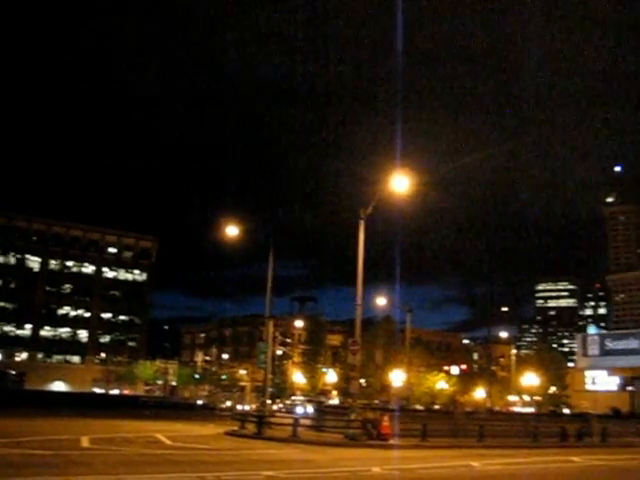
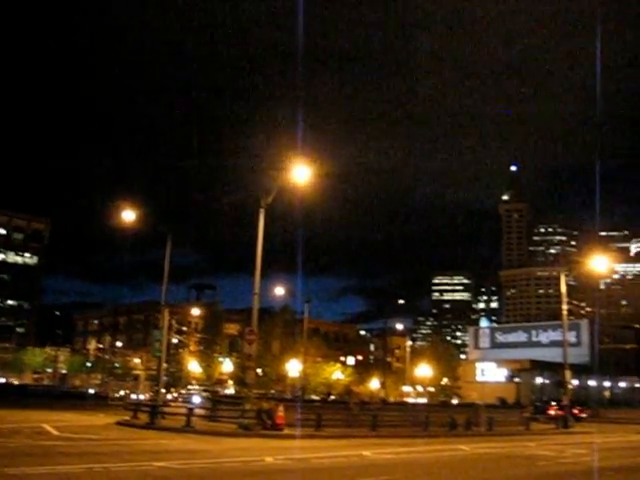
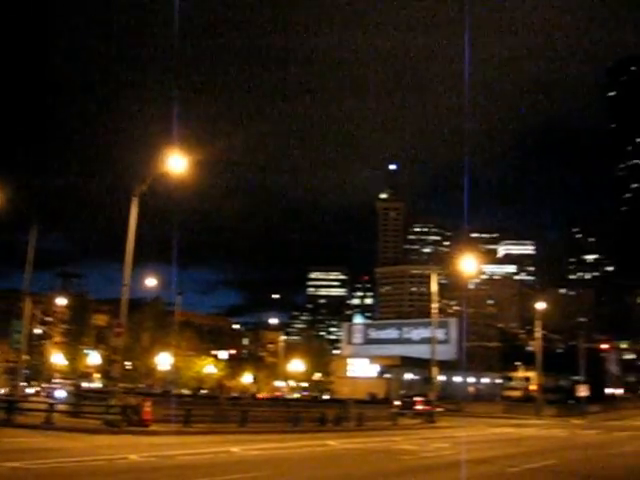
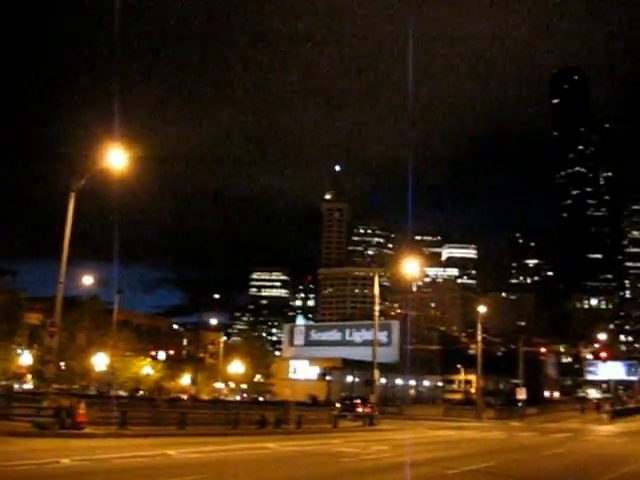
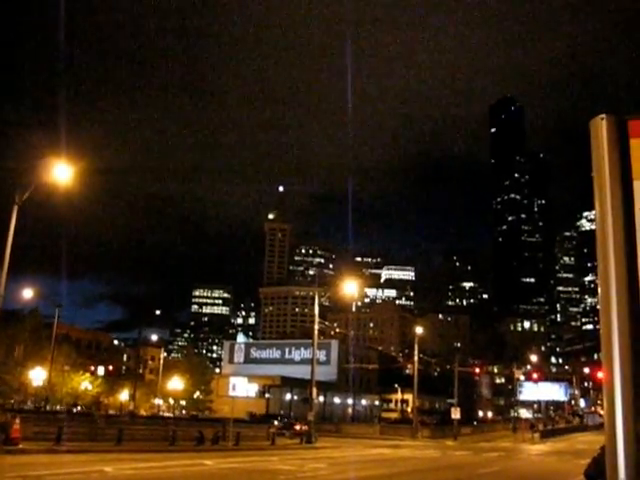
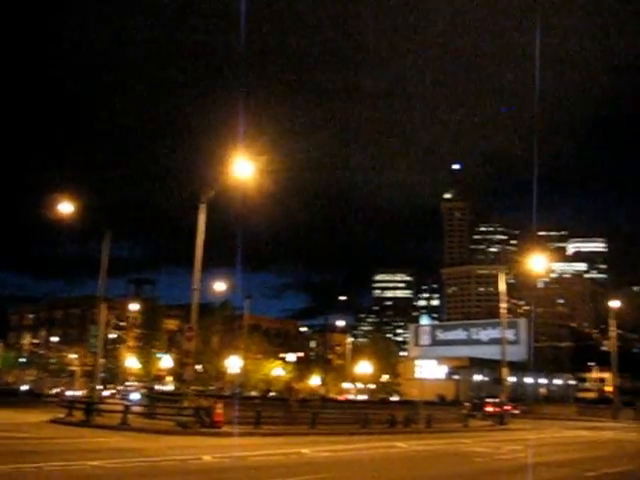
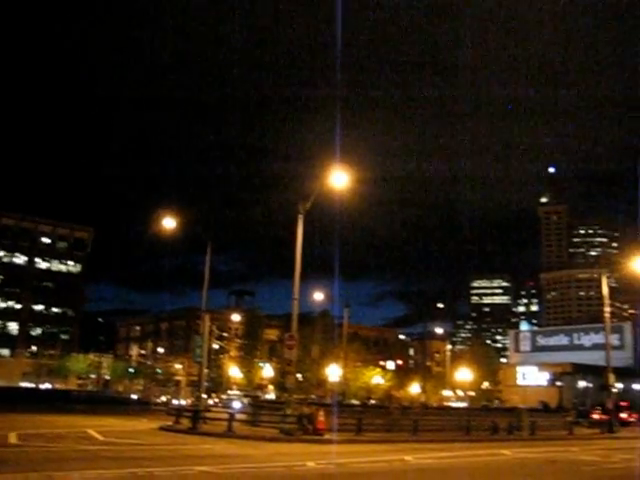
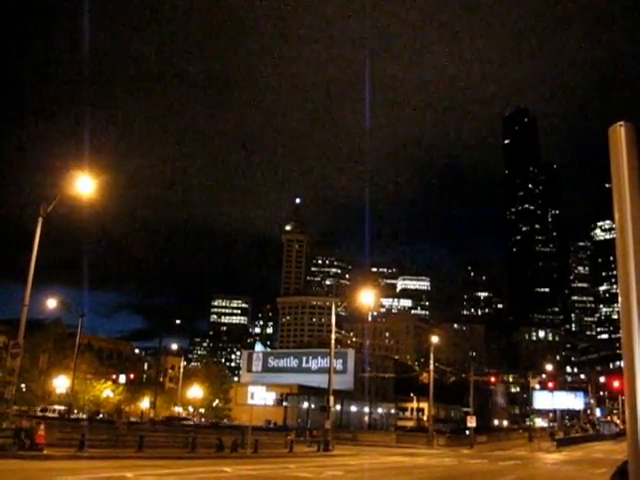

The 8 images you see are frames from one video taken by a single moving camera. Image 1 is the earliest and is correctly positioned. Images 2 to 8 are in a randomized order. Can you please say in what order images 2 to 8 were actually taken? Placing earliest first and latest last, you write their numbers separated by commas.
7, 2, 6, 3, 4, 5, 8
